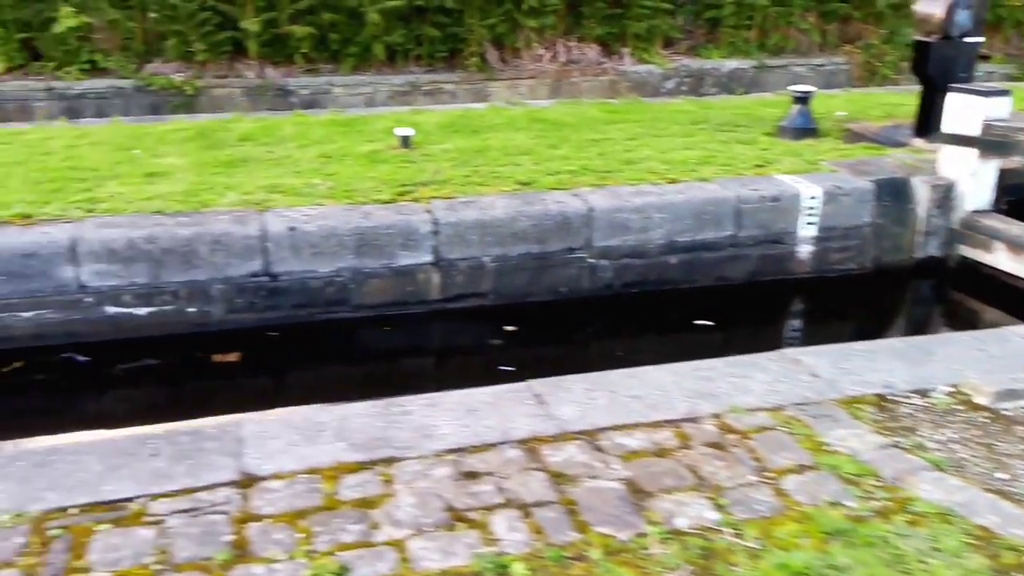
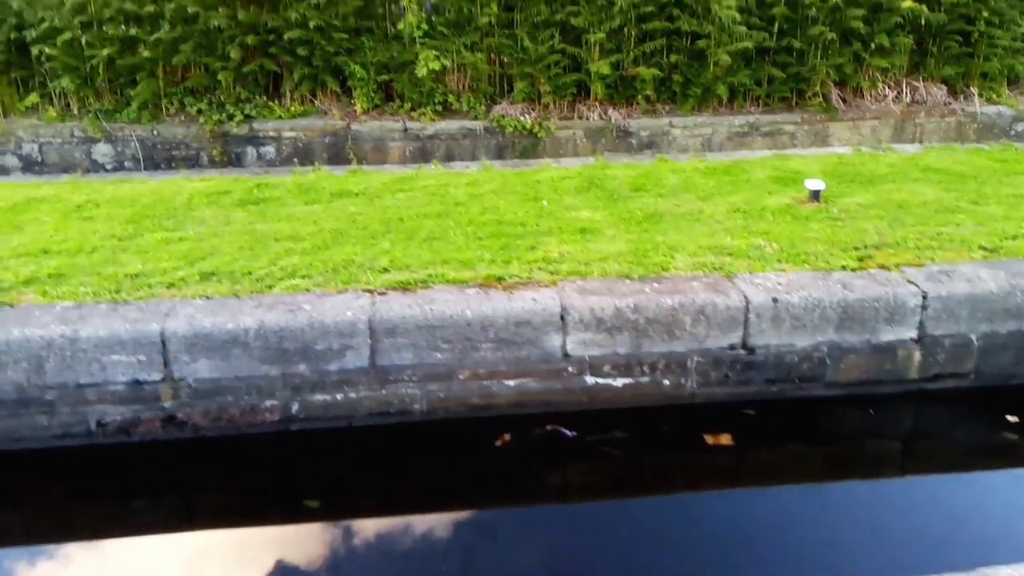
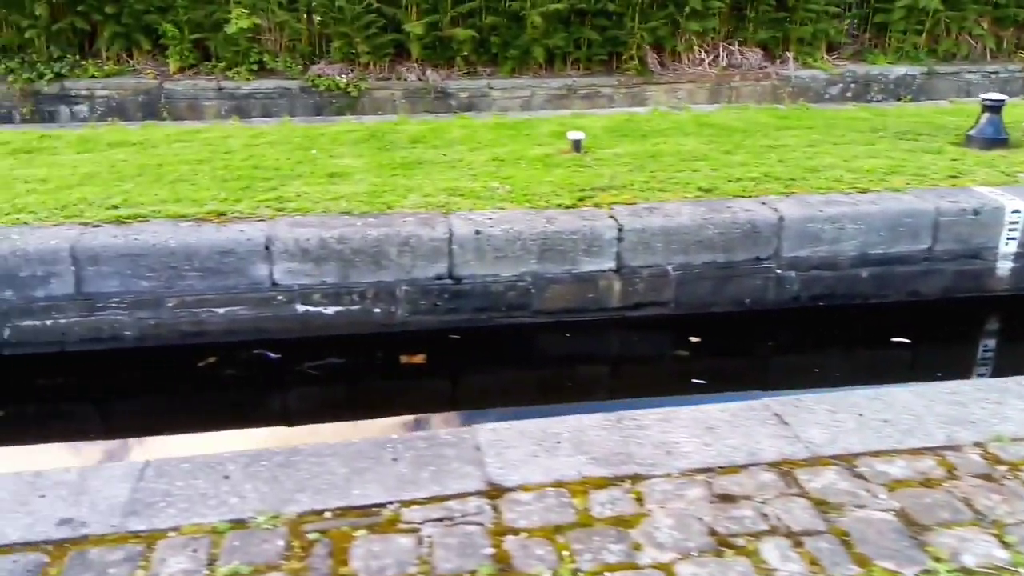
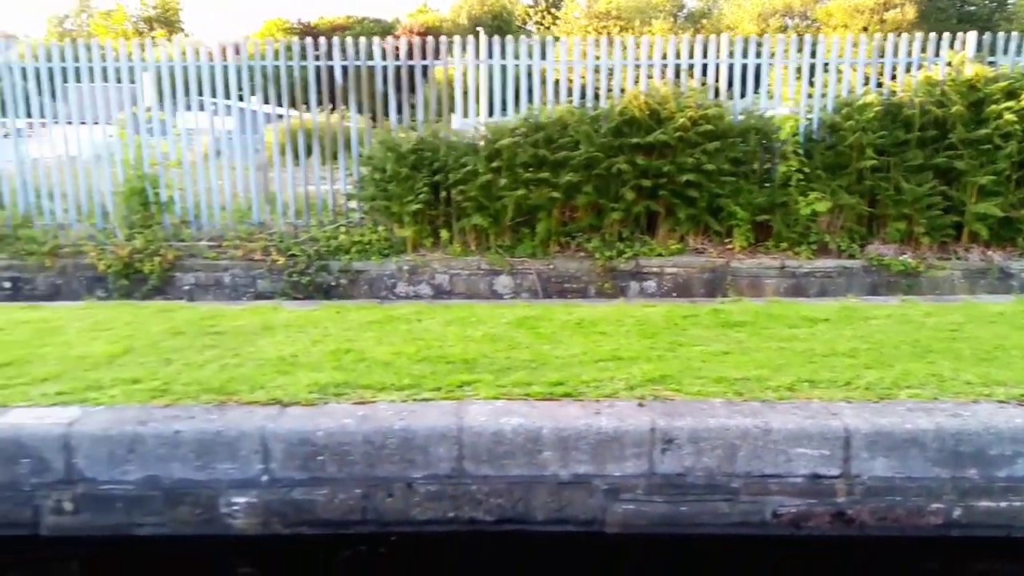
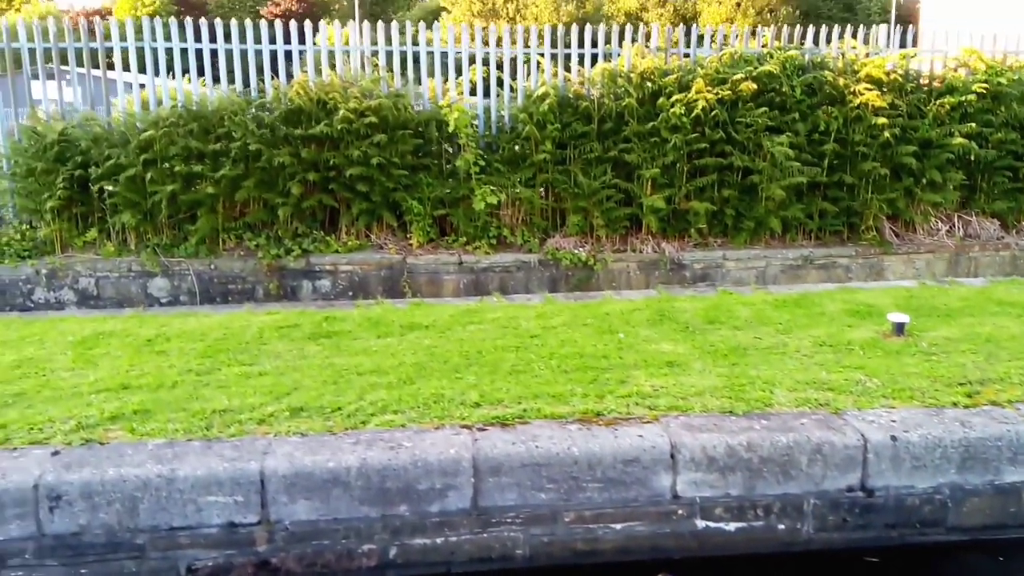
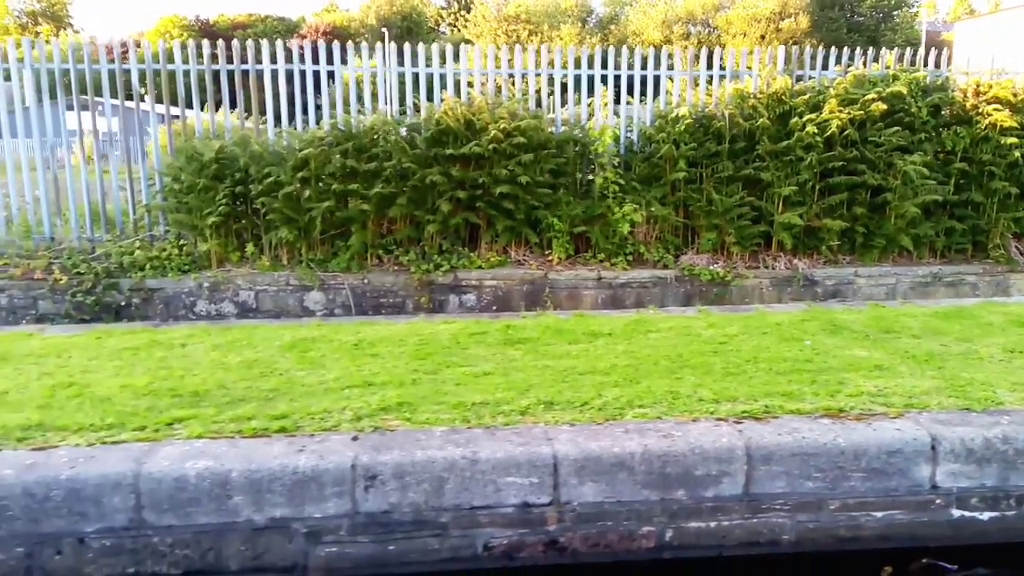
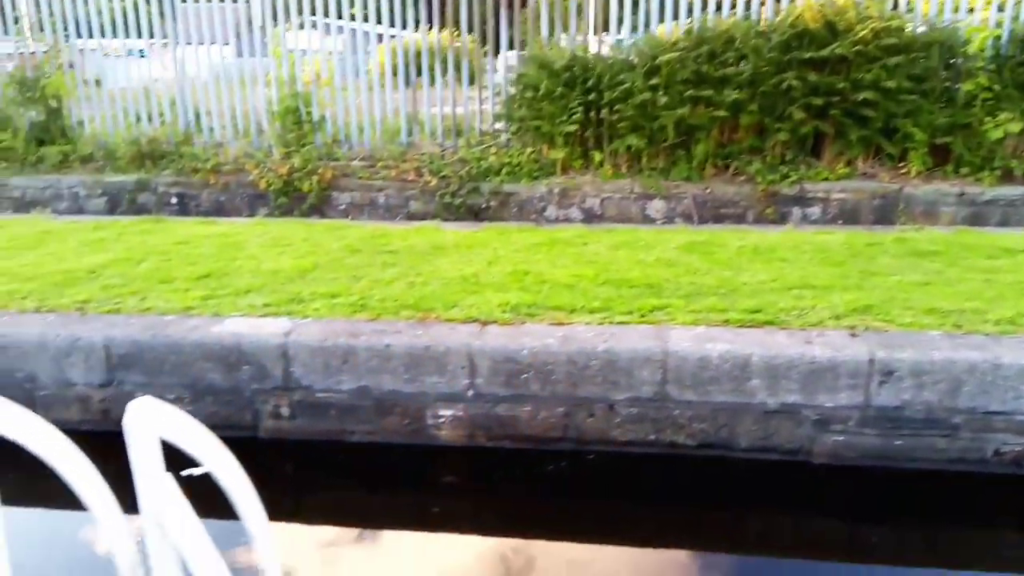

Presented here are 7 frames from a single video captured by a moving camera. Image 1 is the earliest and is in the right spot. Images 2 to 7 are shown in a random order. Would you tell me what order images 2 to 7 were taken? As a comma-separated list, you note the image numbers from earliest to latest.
3, 2, 5, 6, 4, 7
